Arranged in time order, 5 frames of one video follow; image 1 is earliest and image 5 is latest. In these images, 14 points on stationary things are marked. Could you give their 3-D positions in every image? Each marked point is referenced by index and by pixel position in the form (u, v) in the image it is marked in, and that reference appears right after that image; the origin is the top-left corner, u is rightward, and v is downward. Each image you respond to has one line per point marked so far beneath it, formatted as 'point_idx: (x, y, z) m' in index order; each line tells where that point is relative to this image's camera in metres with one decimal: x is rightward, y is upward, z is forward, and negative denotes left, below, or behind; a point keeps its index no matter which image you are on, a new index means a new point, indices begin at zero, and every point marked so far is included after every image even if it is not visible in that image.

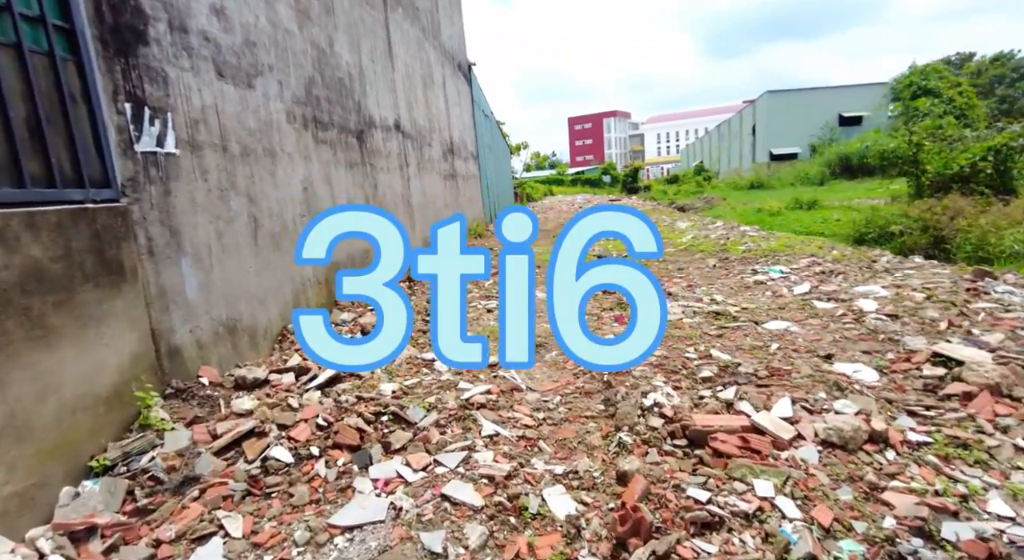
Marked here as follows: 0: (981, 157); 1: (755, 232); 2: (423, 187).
0: (+5.9, +1.5, +7.0) m
1: (+2.2, +0.4, +5.1) m
2: (-1.0, +1.0, +6.0) m
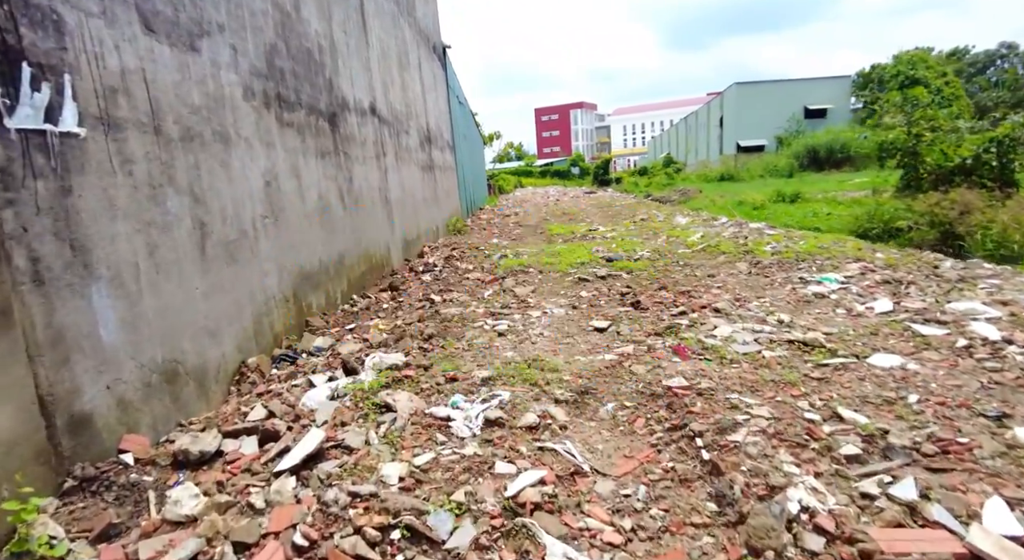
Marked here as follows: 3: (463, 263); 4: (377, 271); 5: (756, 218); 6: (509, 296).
0: (+5.7, +1.6, +6.8) m
1: (+2.2, +0.4, +4.7) m
2: (-1.1, +1.0, +5.4) m
3: (-0.4, +0.1, +4.8) m
4: (-1.0, +0.1, +4.2) m
5: (+4.5, +1.1, +10.3) m
6: (0.0, -0.1, +3.2) m
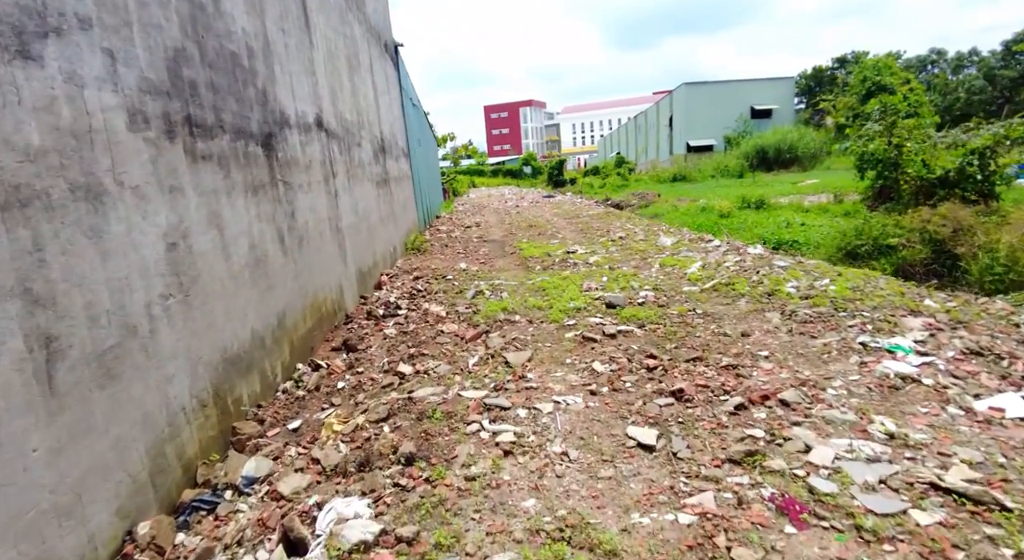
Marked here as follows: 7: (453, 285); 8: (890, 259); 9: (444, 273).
0: (+5.3, +1.4, +6.6) m
1: (+2.0, +0.1, +4.2) m
2: (-1.3, +0.7, +4.7) m
3: (-0.6, -0.2, +4.1) m
4: (-1.1, -0.3, +3.4) m
5: (+3.8, +0.9, +10.0) m
6: (0.0, -0.4, +2.6) m
7: (-0.5, 0.0, +4.7) m
8: (+4.0, +0.2, +6.0) m
9: (-0.7, +0.1, +5.4) m
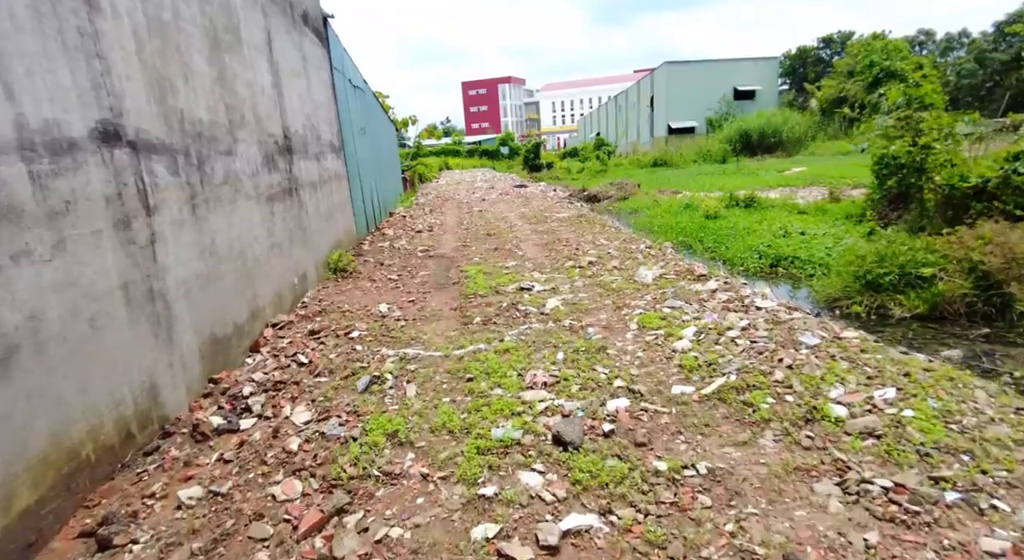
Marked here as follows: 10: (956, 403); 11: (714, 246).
0: (+4.8, +1.1, +5.4) m
1: (+1.5, -0.3, +2.9) m
2: (-1.8, +0.2, +3.3) m
3: (-1.0, -0.6, +2.7) m
4: (-1.5, -0.7, +2.1) m
5: (+3.2, +0.7, +8.8) m
6: (-0.4, -0.9, +1.3) m
7: (-1.0, -0.4, +3.4) m
8: (+3.5, -0.1, +4.8) m
9: (-1.2, -0.3, +4.1) m
10: (+1.7, -0.5, +2.1) m
11: (+2.9, +0.4, +8.0) m
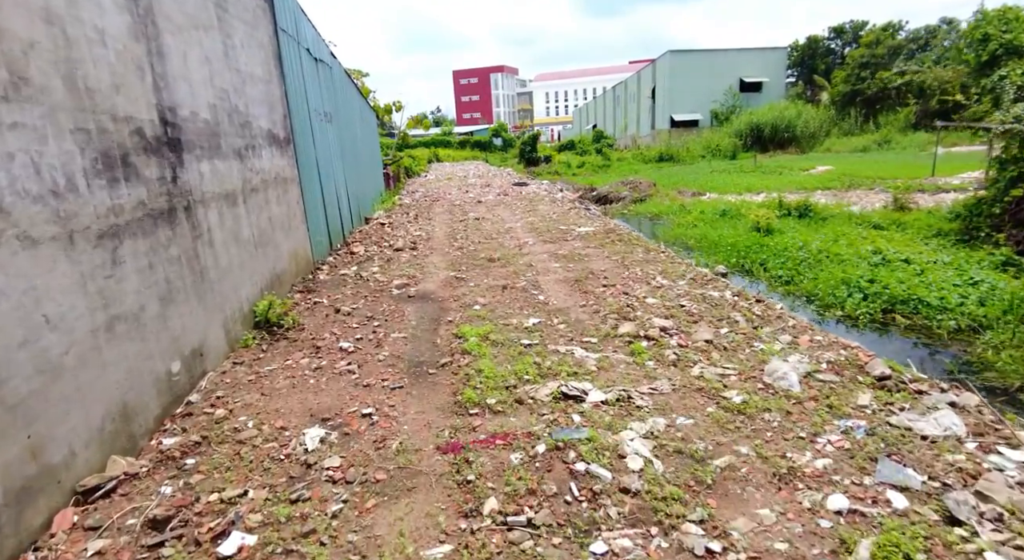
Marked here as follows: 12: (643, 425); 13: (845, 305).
0: (+4.9, +0.6, +3.5) m
1: (+1.7, -0.8, +0.9) m
2: (-1.6, -0.2, +1.2) m
3: (-0.8, -1.1, +0.7) m
4: (-1.3, -1.2, +0.1) m
5: (+3.3, +0.3, +6.8) m
6: (-0.2, -1.4, -0.7) m
7: (-0.8, -0.9, +1.4) m
8: (+3.7, -0.6, +2.9) m
9: (-1.0, -0.8, +2.1) m
10: (+1.9, -1.0, +0.2) m
11: (+3.0, 0.0, +6.1) m
12: (+0.5, -0.6, +2.3) m
13: (+3.1, -0.2, +5.2) m
